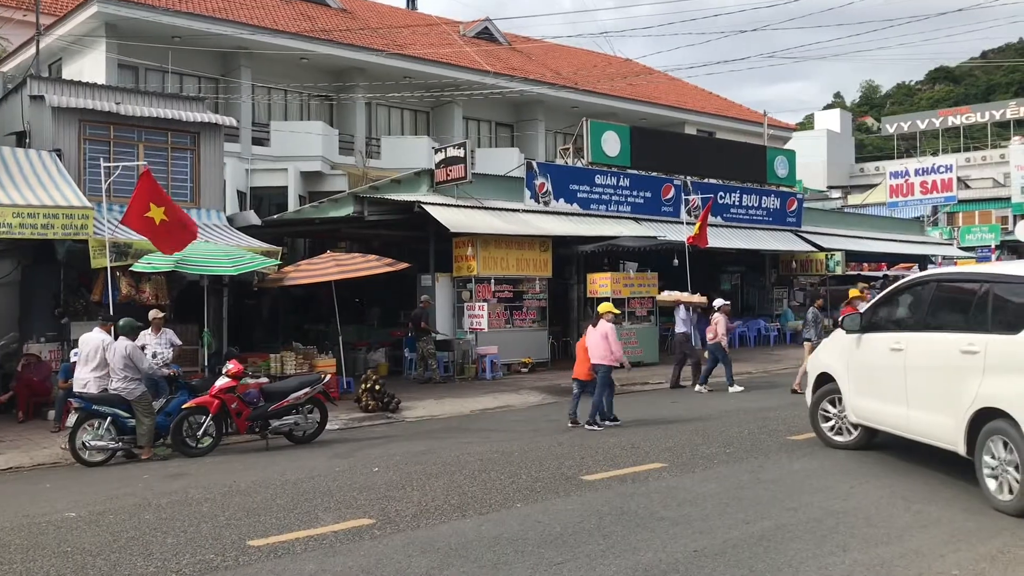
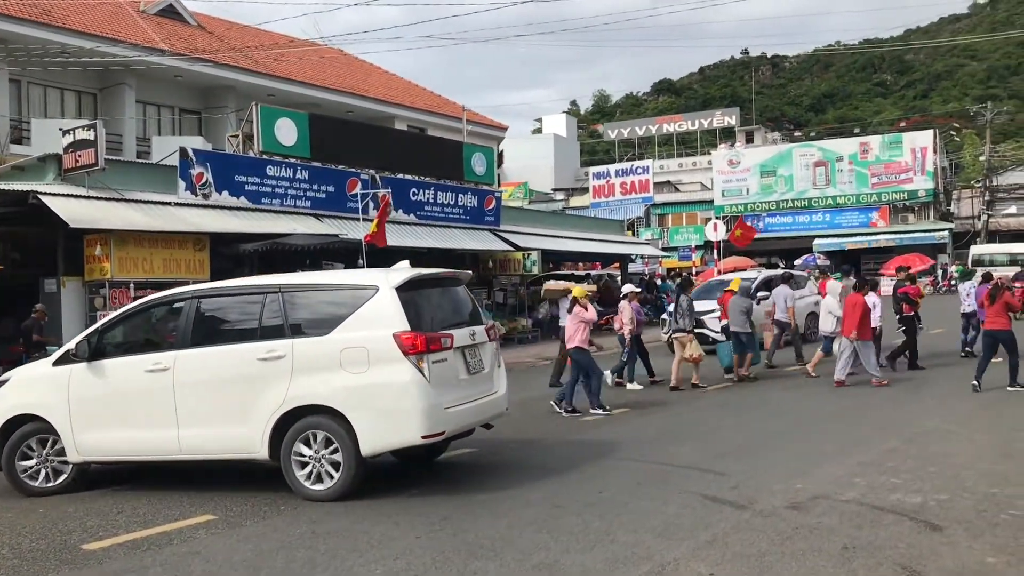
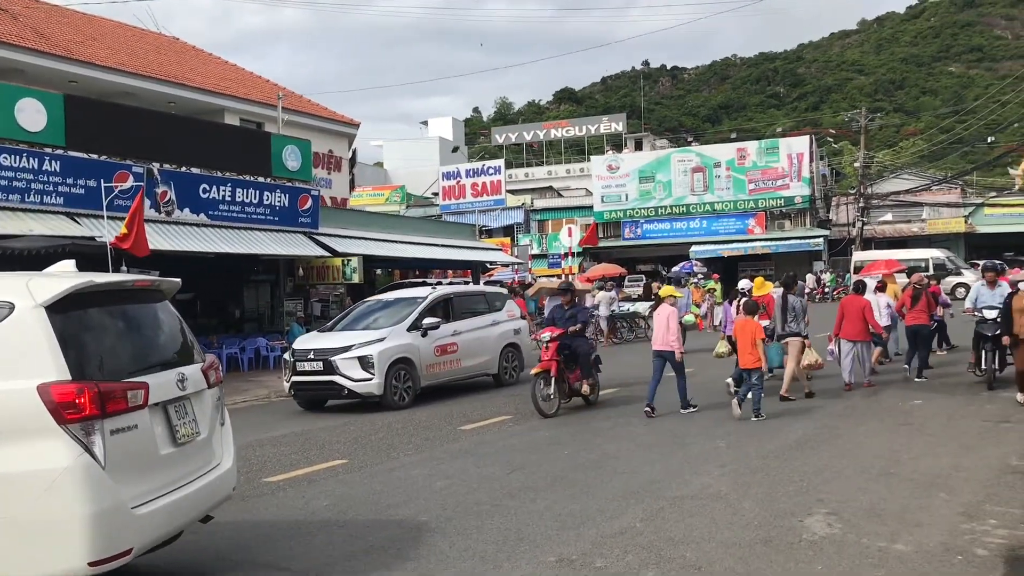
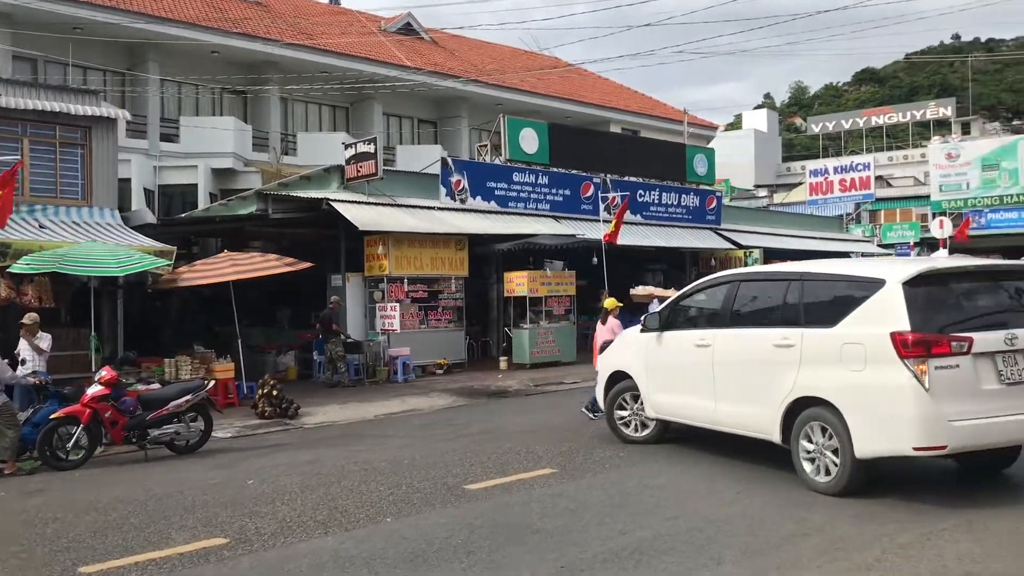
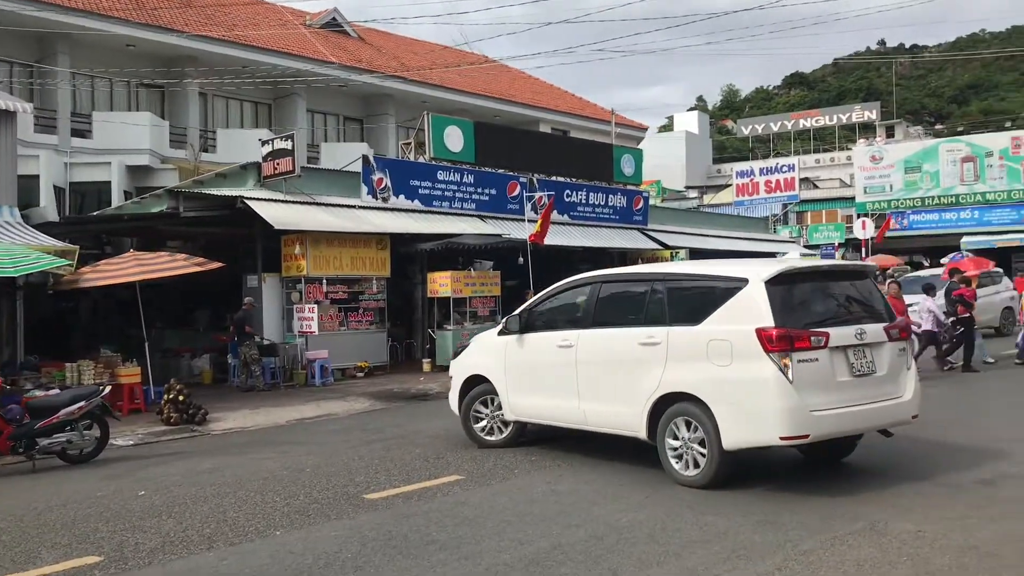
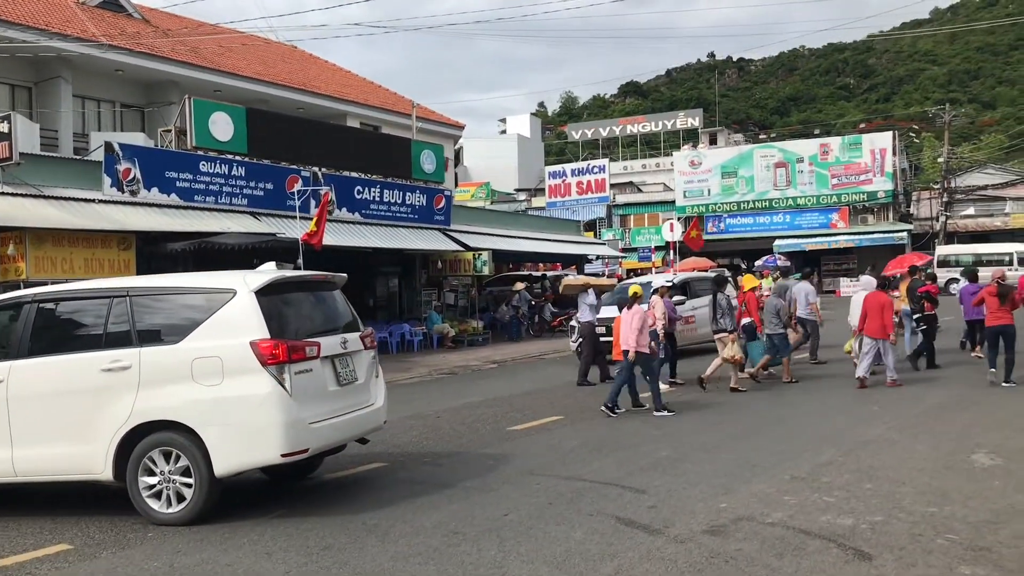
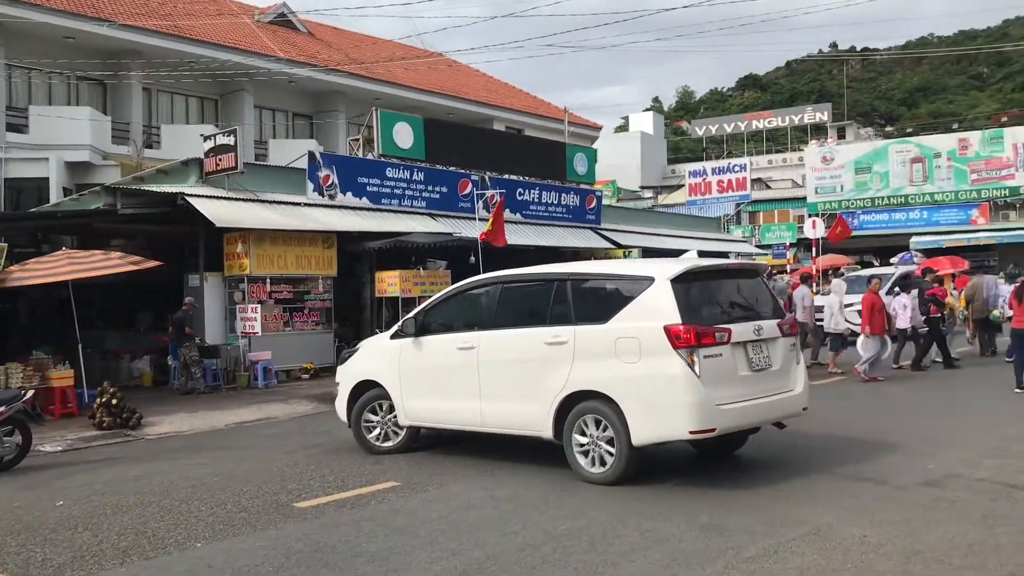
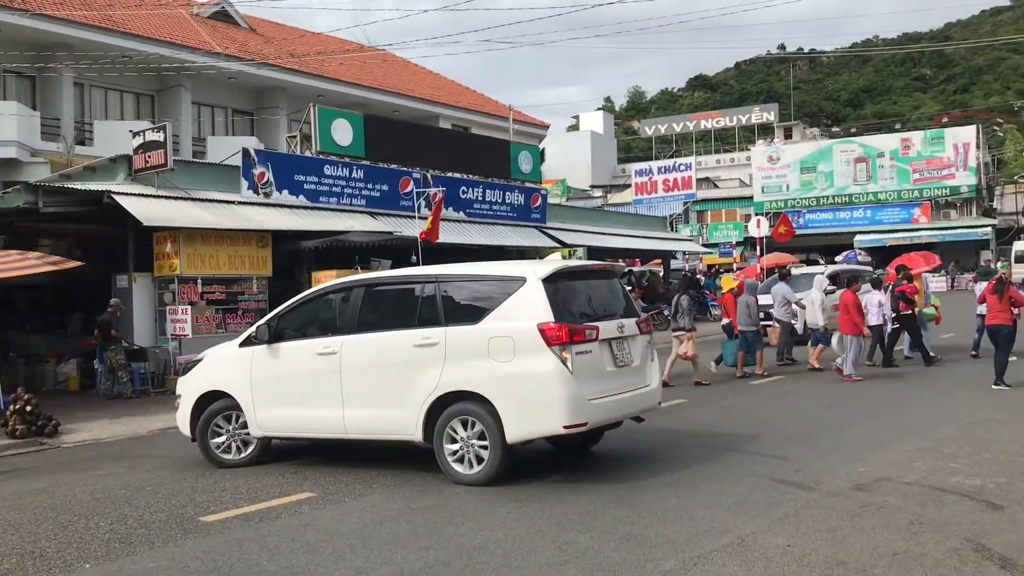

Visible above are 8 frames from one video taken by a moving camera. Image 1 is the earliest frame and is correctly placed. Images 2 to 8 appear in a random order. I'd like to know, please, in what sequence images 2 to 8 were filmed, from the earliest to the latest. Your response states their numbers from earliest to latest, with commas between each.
4, 5, 7, 8, 2, 6, 3
